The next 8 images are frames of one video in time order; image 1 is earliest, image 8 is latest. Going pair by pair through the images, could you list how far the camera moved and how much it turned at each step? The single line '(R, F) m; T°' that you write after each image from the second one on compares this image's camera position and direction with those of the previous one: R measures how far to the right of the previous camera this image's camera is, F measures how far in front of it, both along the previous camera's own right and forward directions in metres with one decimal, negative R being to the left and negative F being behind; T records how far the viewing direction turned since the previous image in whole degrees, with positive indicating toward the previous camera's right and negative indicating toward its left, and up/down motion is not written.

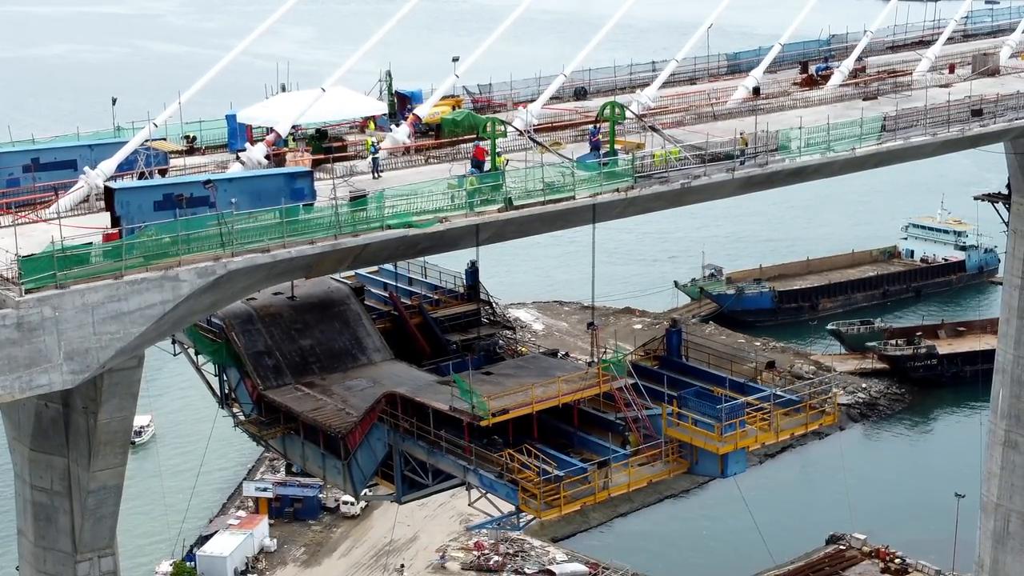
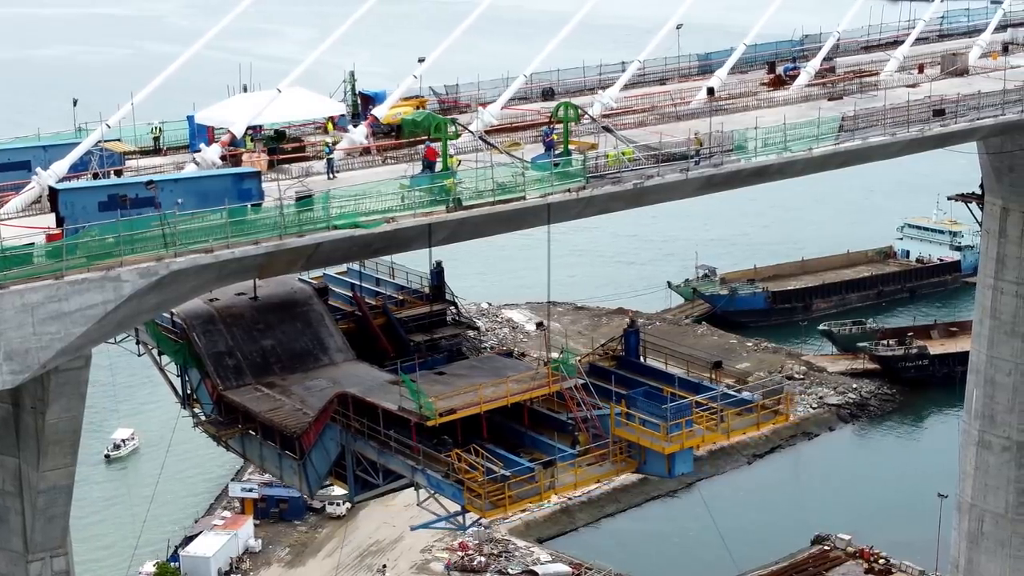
(+0.8, -0.1) m; +1°
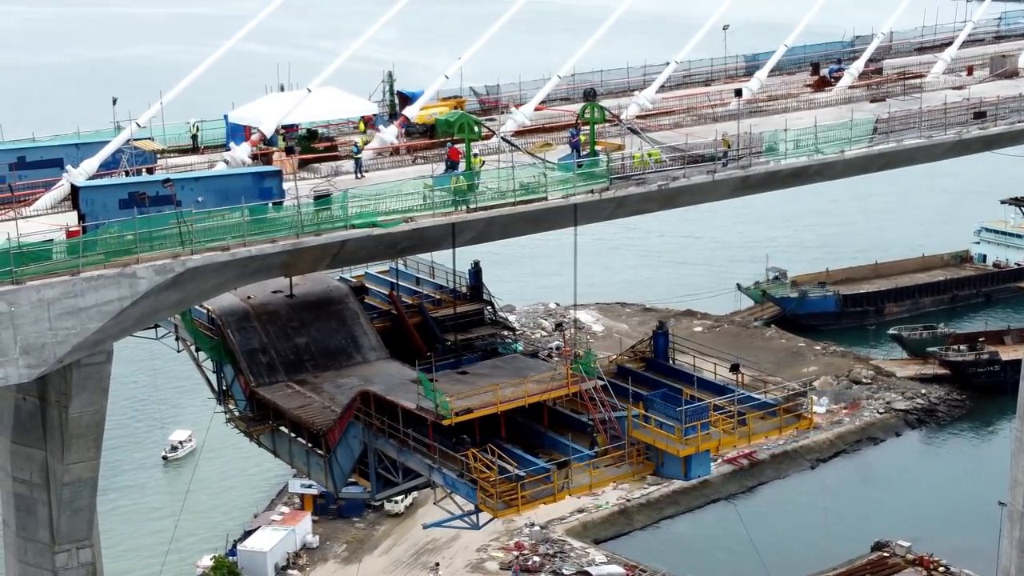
(+0.9, 0.0) m; -3°
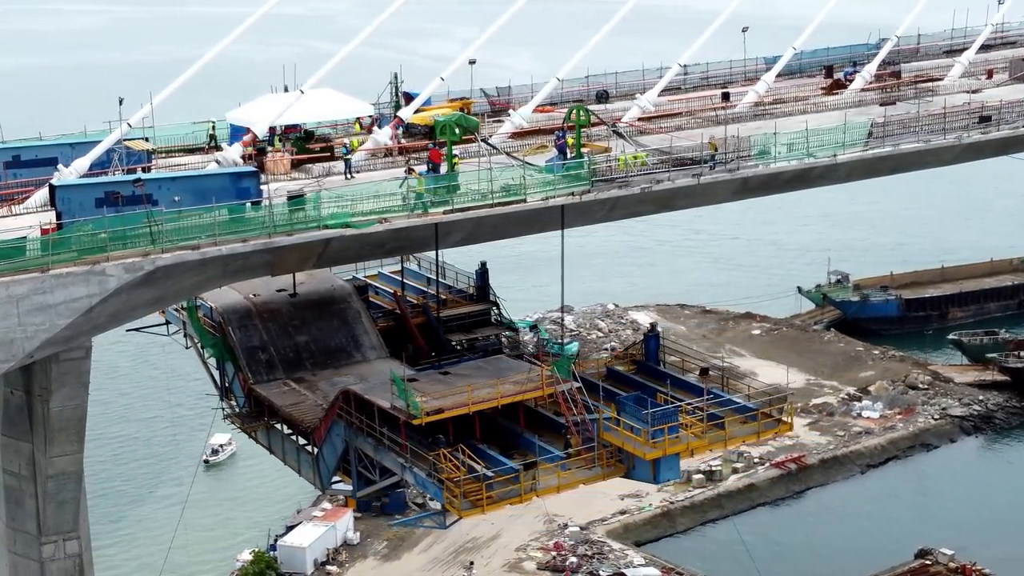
(+1.5, -0.1) m; -2°
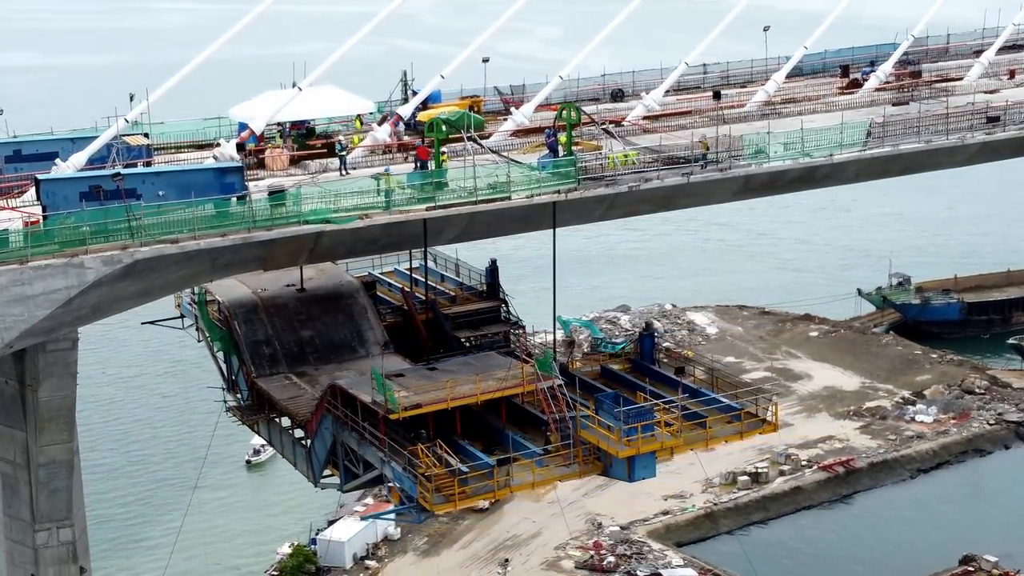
(+1.4, -0.1) m; -2°
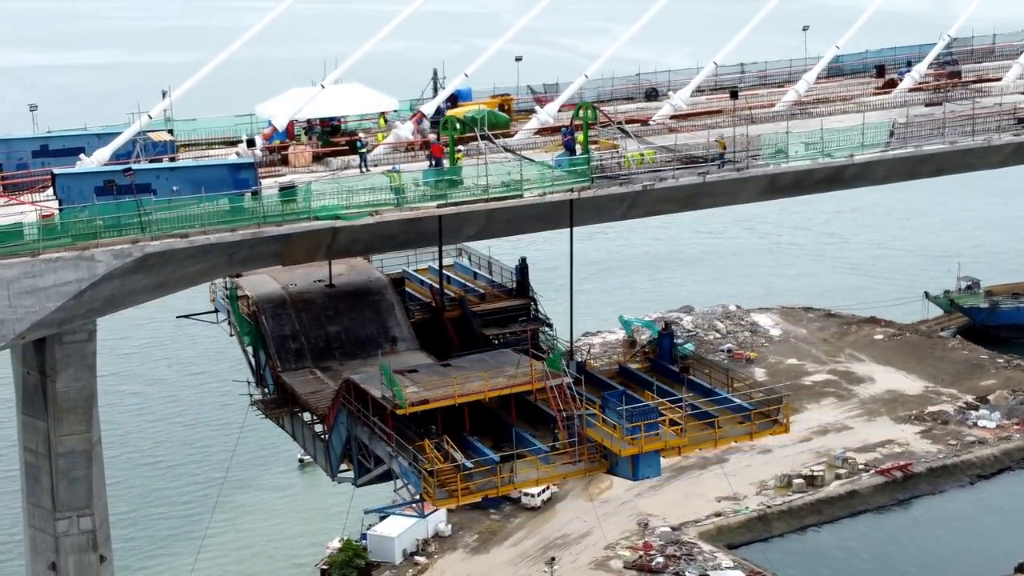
(+1.0, -0.1) m; -3°
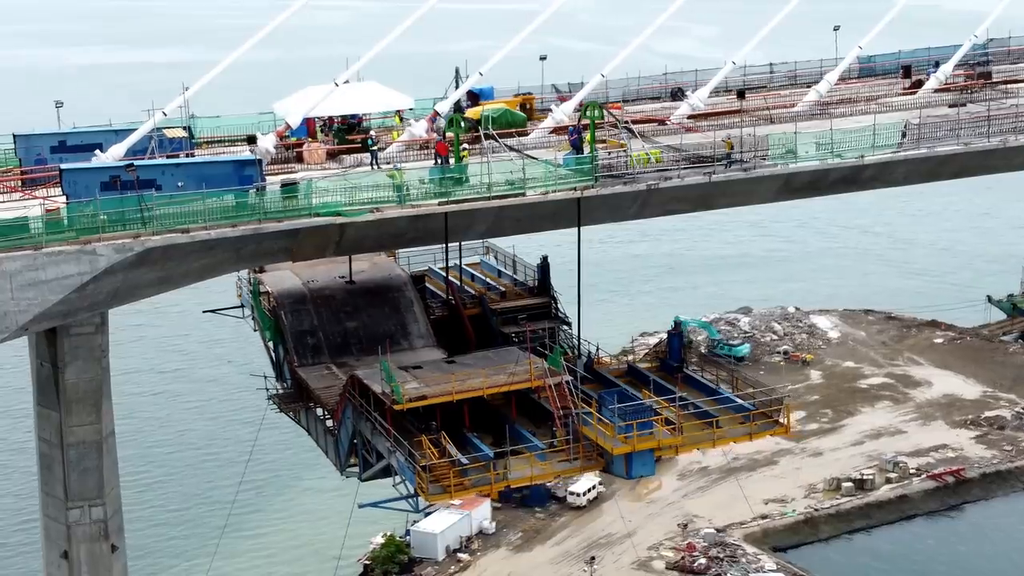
(+1.1, -0.1) m; -2°
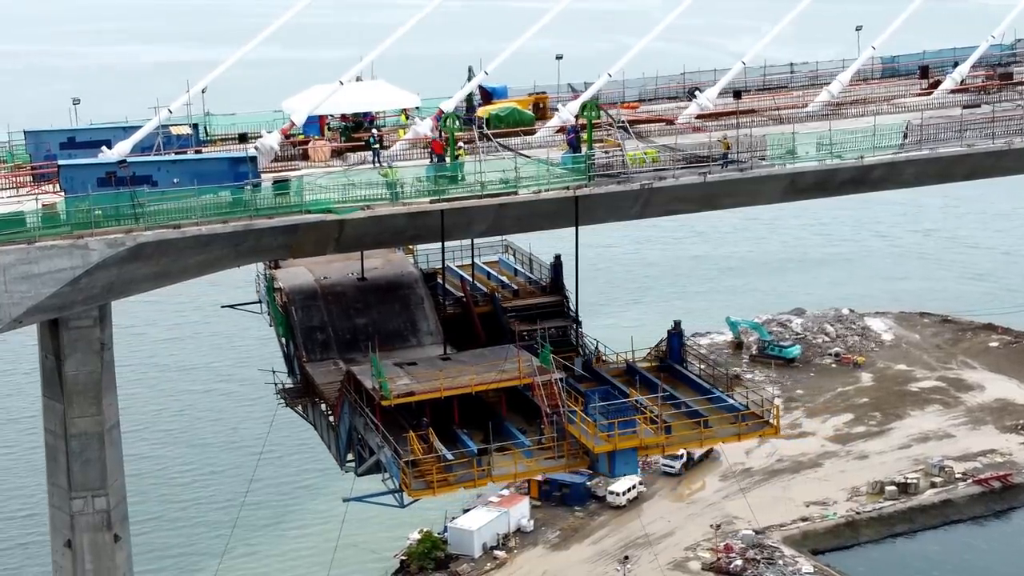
(+1.2, -0.2) m; -2°
